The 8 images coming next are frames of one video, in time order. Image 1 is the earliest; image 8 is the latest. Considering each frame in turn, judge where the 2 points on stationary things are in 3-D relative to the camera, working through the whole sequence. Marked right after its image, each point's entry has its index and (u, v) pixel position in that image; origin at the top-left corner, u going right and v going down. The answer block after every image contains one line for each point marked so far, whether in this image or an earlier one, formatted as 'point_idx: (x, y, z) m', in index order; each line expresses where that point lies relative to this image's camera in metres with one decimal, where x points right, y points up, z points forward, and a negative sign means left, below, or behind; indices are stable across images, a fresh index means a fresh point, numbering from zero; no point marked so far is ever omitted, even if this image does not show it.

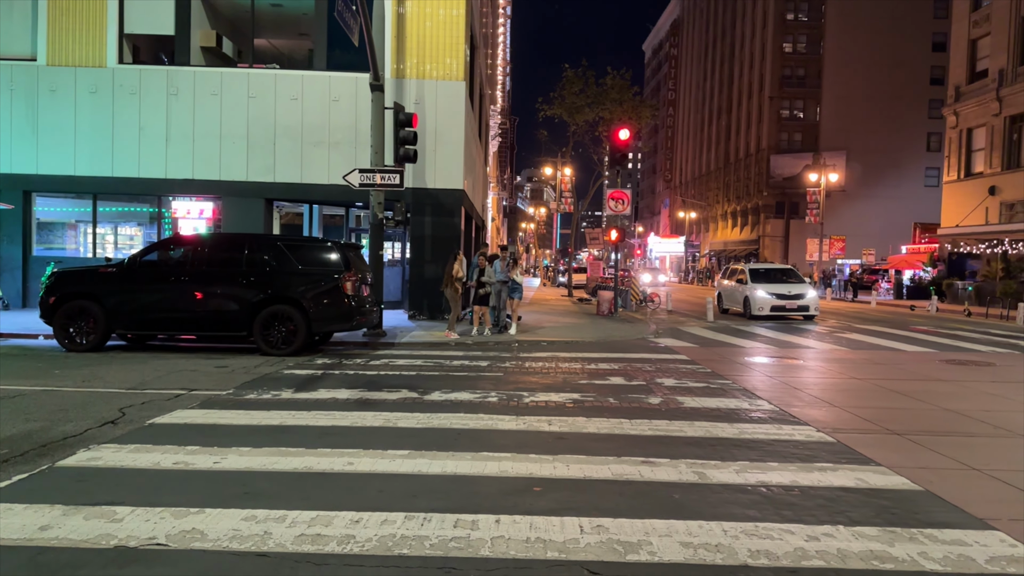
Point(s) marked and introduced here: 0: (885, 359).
0: (+6.3, -1.2, +12.6) m
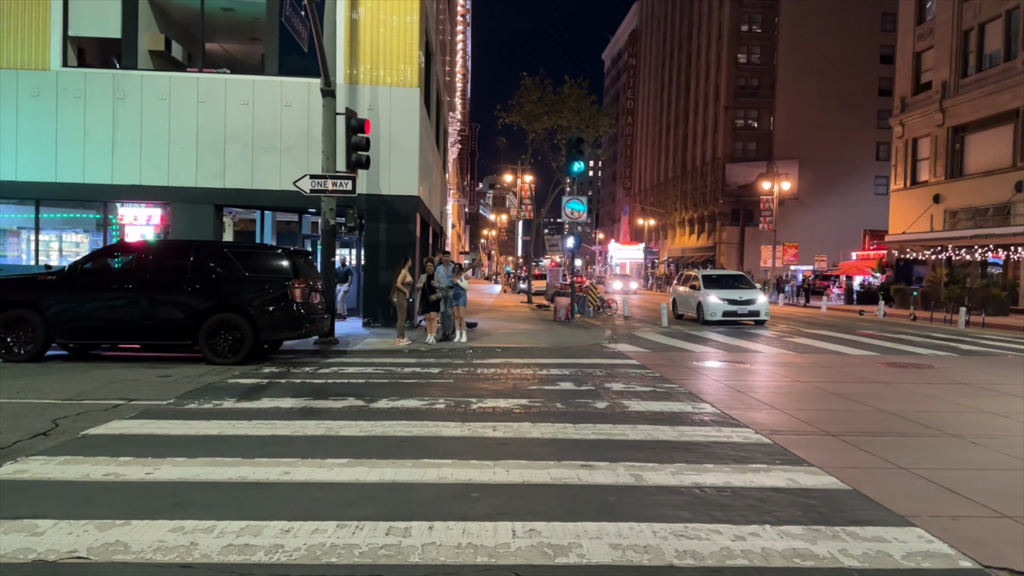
0: (+5.5, -1.3, +12.9) m
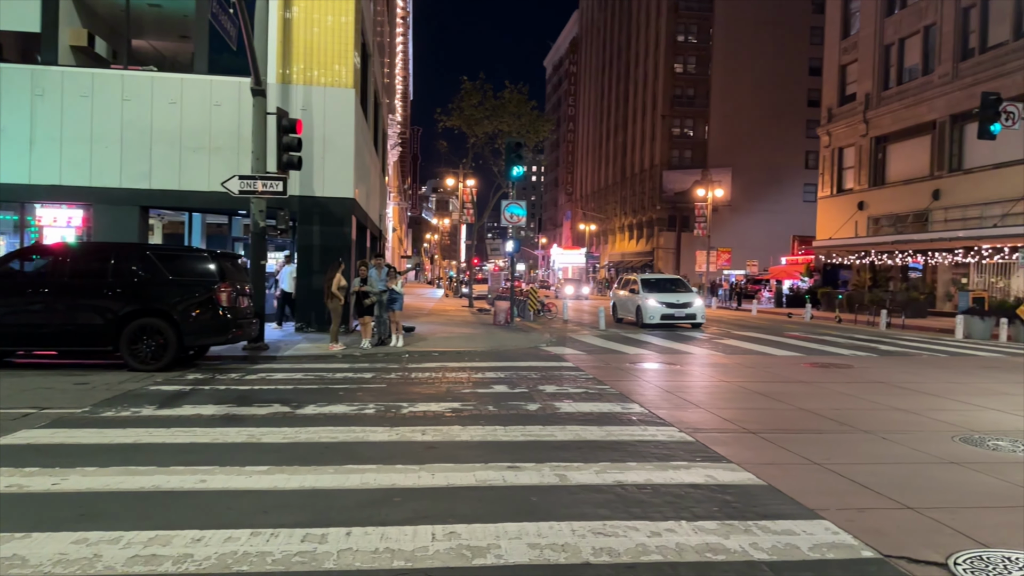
0: (+4.4, -1.4, +13.3) m
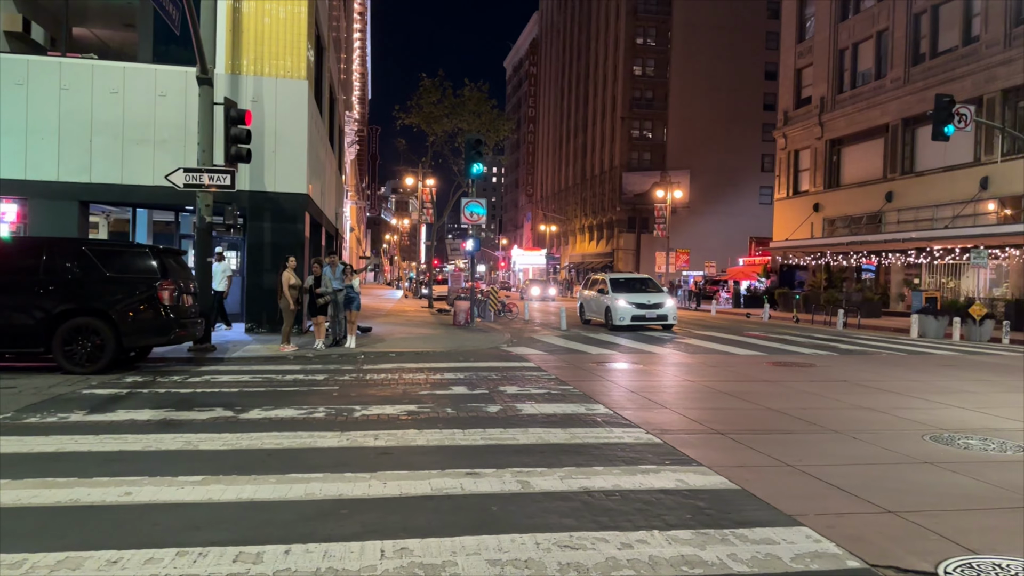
0: (+3.7, -1.3, +13.1) m
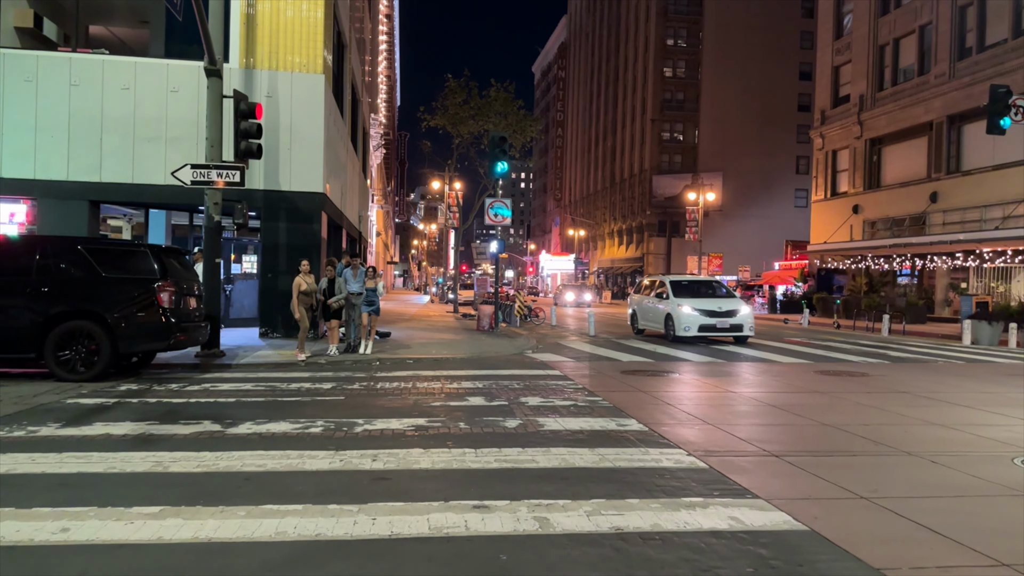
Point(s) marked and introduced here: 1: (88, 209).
0: (+4.1, -1.4, +12.1) m
1: (-8.6, +1.6, +15.1) m
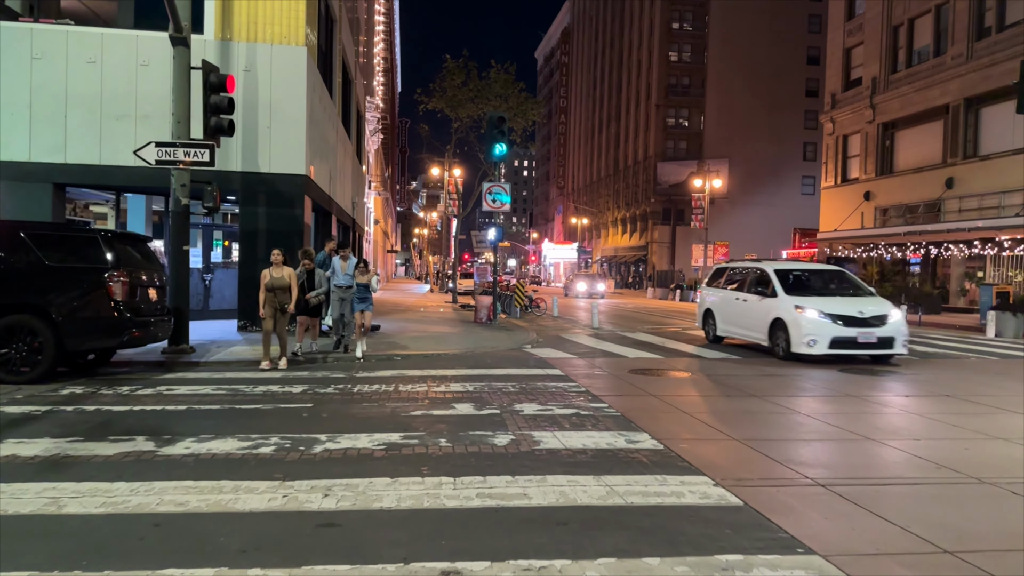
0: (+4.0, -1.2, +11.0) m
1: (-8.7, +1.8, +14.0) m
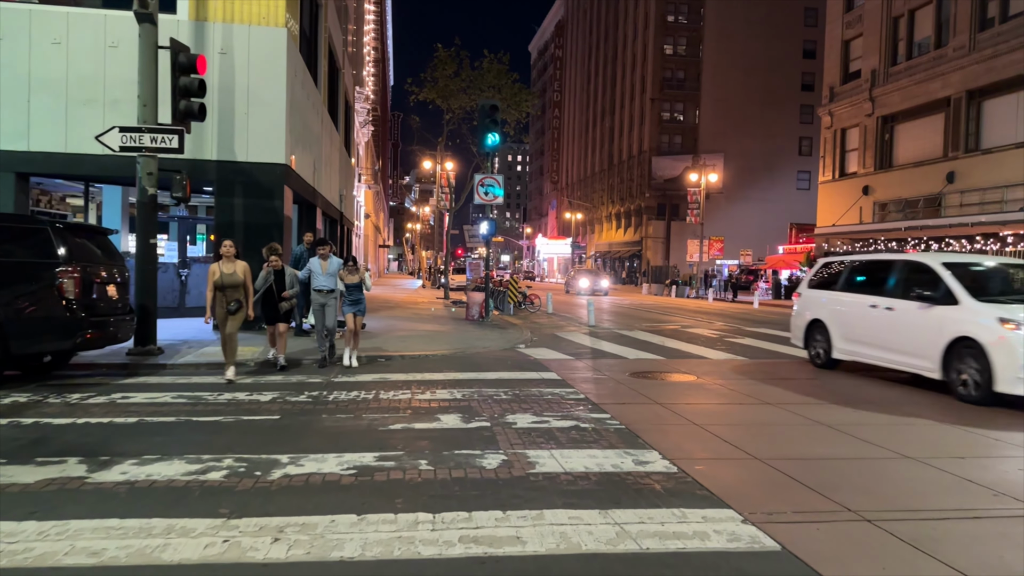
0: (+3.9, -1.2, +10.3) m
1: (-8.8, +1.9, +13.1) m
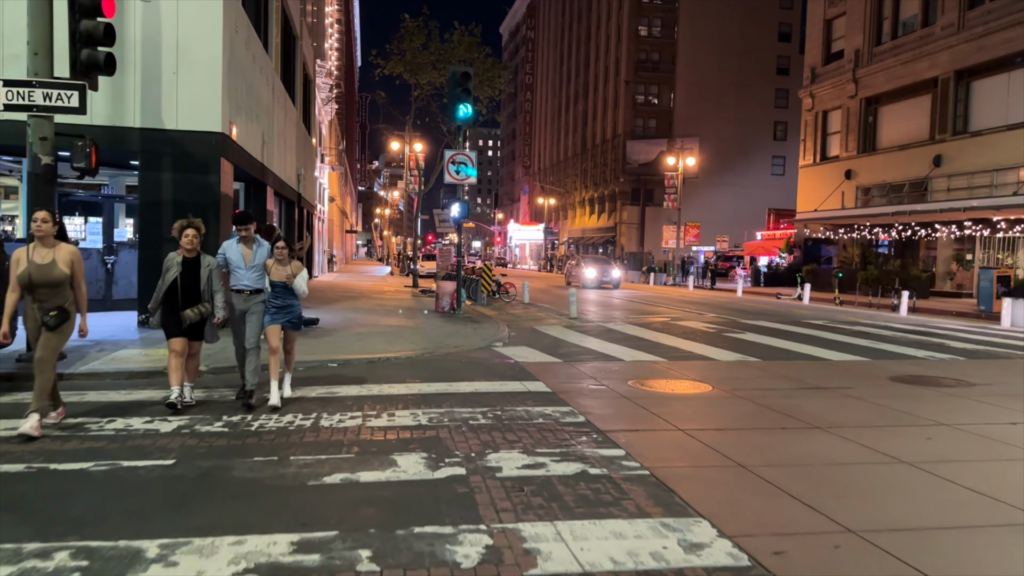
0: (+3.7, -1.1, +8.7) m
1: (-9.2, +2.0, +11.0) m
